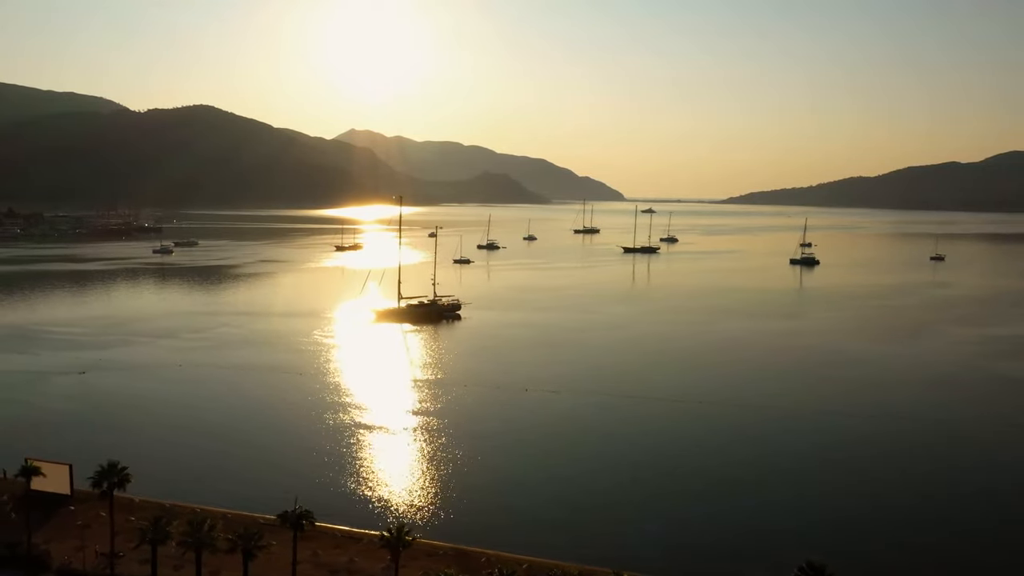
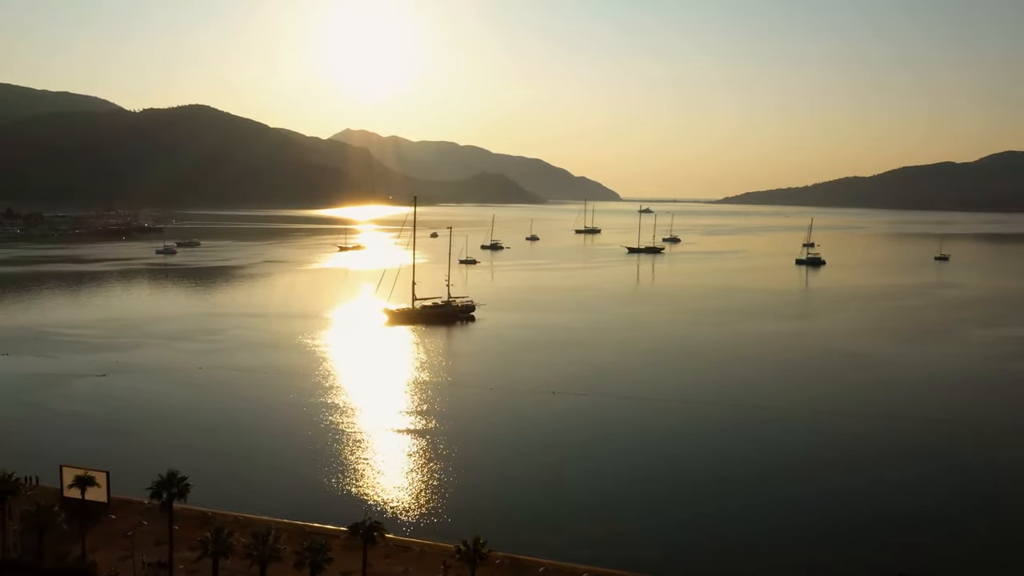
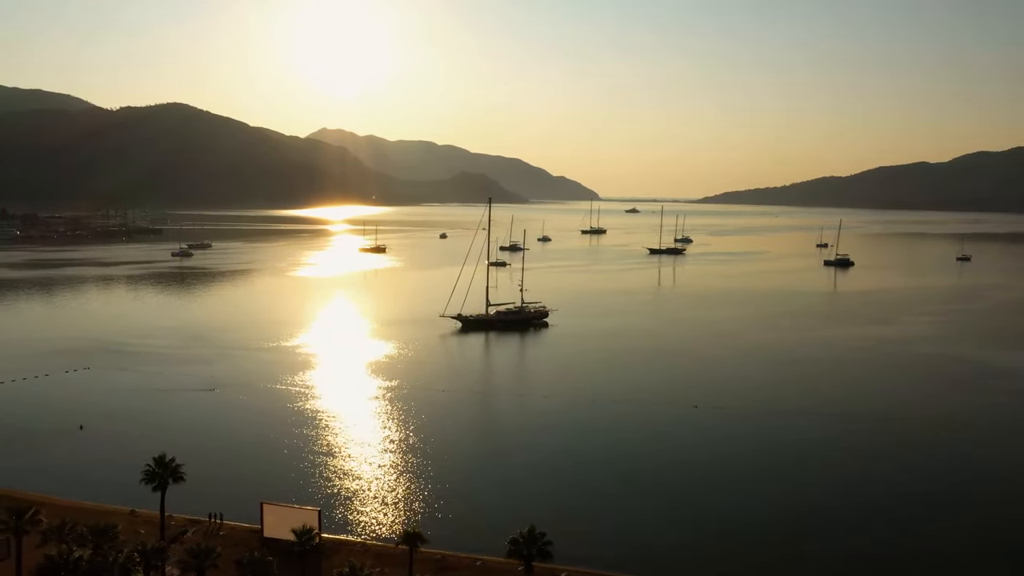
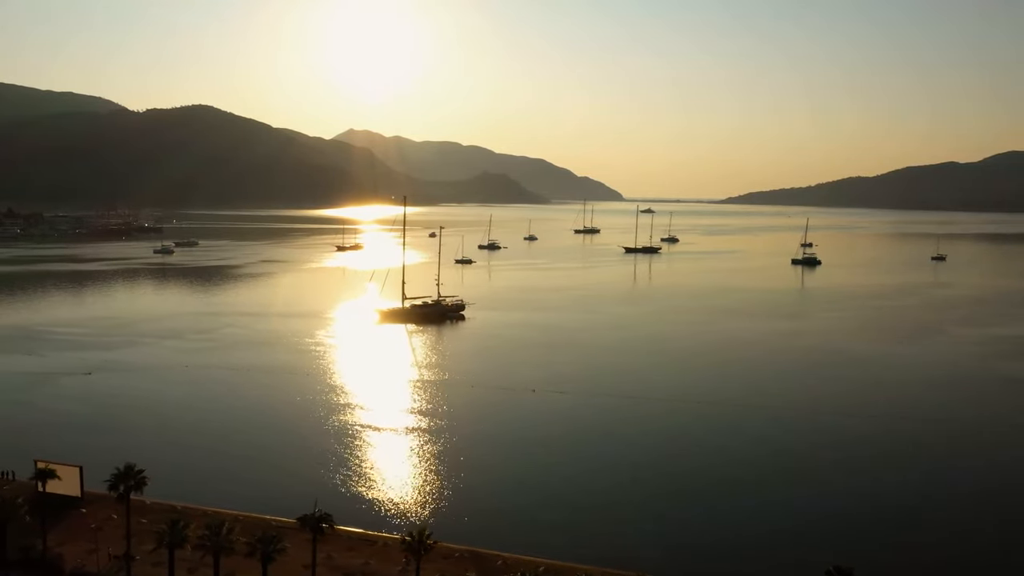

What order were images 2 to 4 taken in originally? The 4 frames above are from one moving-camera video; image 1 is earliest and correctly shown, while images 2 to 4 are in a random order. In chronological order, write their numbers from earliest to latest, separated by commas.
4, 2, 3
